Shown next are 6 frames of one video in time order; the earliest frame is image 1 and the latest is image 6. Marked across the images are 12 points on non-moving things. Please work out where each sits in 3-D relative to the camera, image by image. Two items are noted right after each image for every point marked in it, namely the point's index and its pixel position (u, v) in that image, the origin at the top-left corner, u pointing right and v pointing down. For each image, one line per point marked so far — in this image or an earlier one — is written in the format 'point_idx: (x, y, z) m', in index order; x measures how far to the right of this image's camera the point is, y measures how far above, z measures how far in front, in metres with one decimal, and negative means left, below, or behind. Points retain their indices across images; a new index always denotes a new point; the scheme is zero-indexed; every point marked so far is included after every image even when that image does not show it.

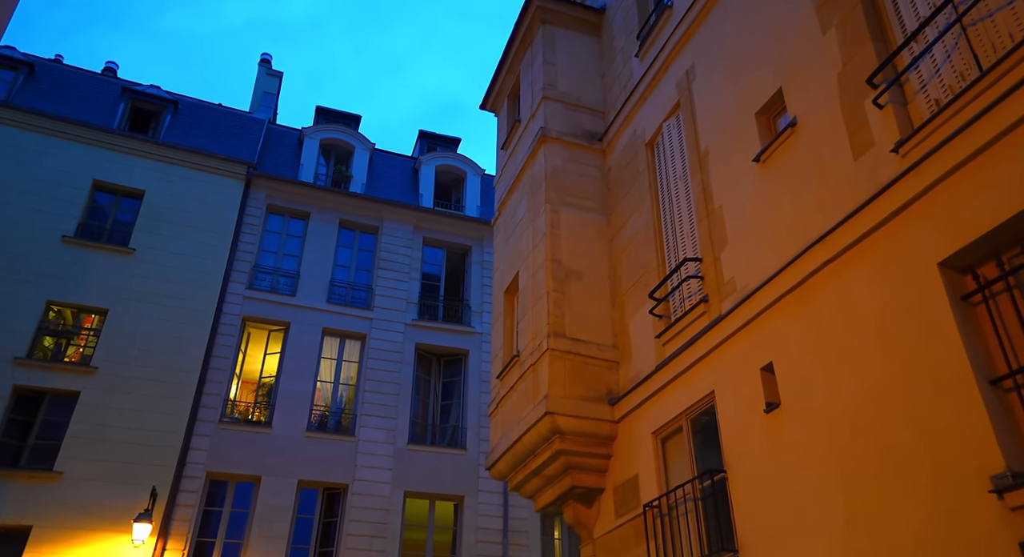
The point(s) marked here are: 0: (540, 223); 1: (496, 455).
0: (+0.4, +0.8, +11.9) m
1: (-0.2, -2.6, +11.8) m
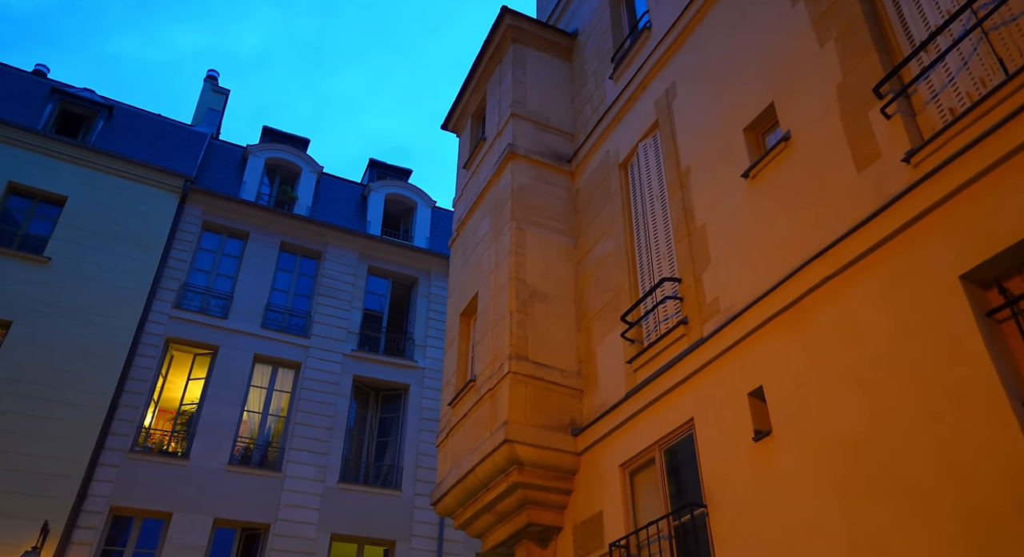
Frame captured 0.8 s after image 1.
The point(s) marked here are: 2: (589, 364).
0: (-0.1, +0.5, +11.2) m
1: (-0.9, -2.9, +10.8) m
2: (+1.0, -1.1, +10.2) m
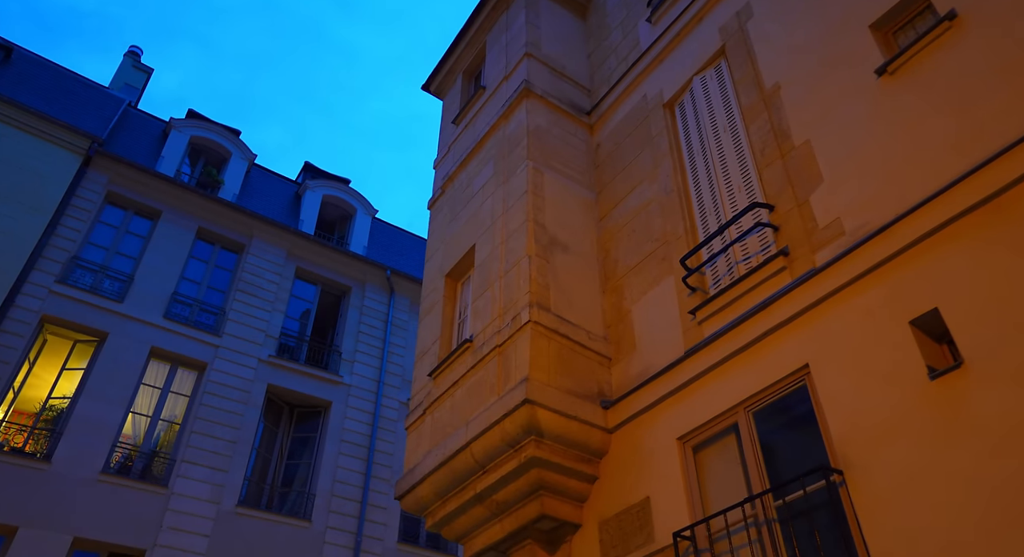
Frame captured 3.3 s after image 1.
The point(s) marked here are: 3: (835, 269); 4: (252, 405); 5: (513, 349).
0: (+0.1, +1.1, +9.3) m
1: (-1.0, -2.1, +8.4) m
2: (+1.1, -0.5, +8.3) m
3: (+2.5, +0.1, +6.0) m
4: (-6.0, -2.9, +18.0) m
5: (0.0, -0.7, +7.8) m
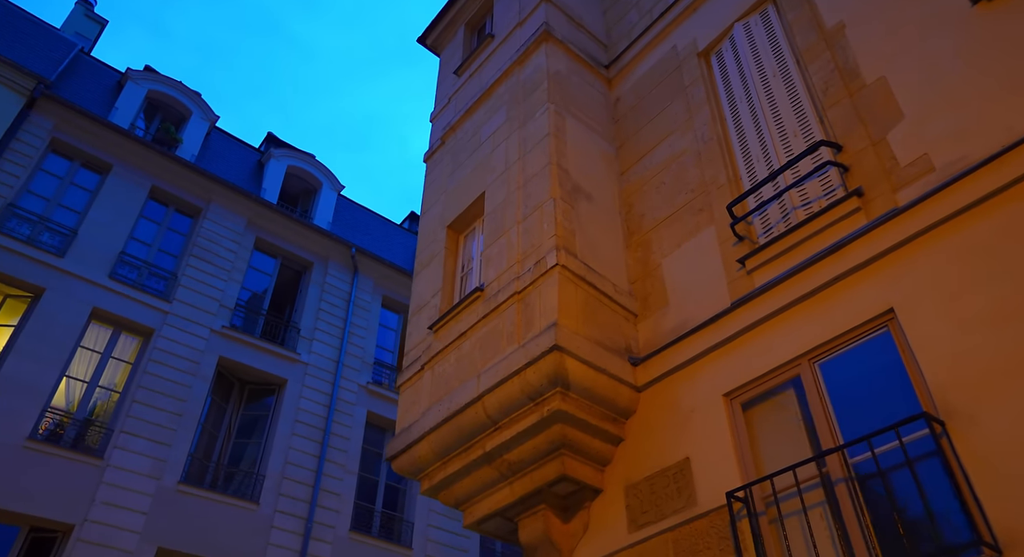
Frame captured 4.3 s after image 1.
0: (+0.3, +1.7, +8.6) m
1: (-0.9, -1.5, +7.6) m
2: (+1.3, 0.0, +7.6) m
3: (+2.8, +0.5, +5.4) m
4: (-6.7, -2.1, +16.7) m
5: (+0.2, -0.1, +7.0) m
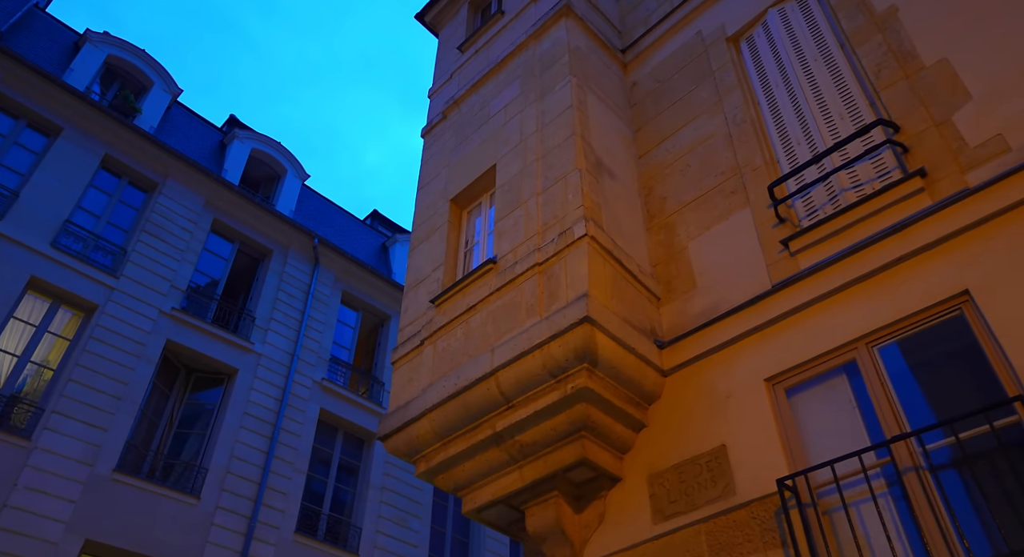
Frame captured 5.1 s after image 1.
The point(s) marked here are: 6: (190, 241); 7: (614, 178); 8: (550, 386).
0: (+0.5, +1.9, +8.1) m
1: (-0.9, -1.2, +6.9) m
2: (+1.5, +0.1, +7.2) m
3: (+3.2, +0.6, +5.2) m
4: (-7.3, -1.6, +15.6) m
5: (+0.4, +0.1, +6.6) m
6: (-7.4, +0.9, +17.8) m
7: (+1.0, +1.0, +7.7) m
8: (+0.3, -0.8, +6.2) m
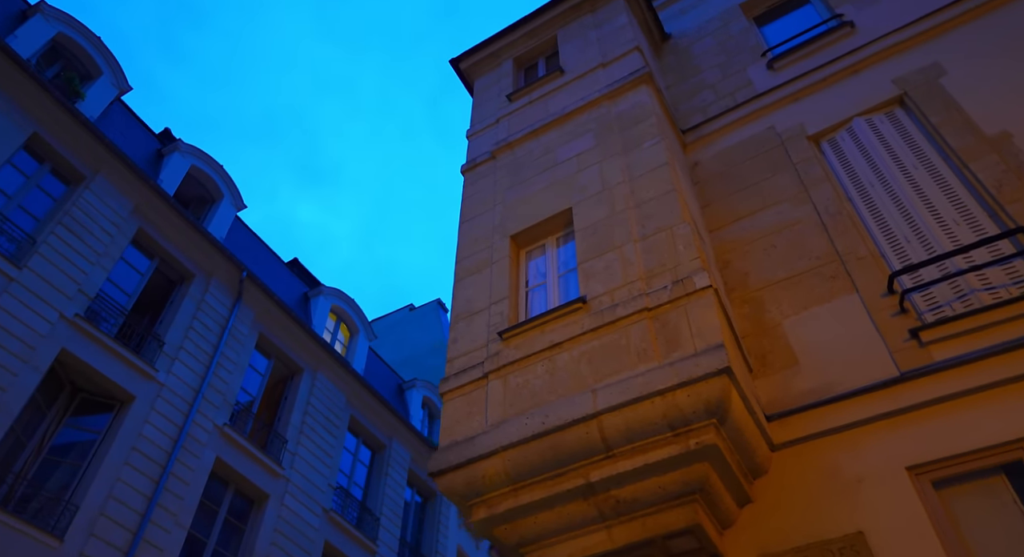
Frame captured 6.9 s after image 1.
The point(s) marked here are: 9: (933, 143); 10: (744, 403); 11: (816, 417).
0: (+1.4, +1.2, +7.9) m
1: (-0.2, -1.3, +6.1) m
2: (+2.2, -0.5, +6.9) m
3: (+4.4, -0.2, +5.3) m
4: (-8.2, -1.5, +13.3) m
5: (+1.3, -0.3, +6.1) m
6: (-8.2, +0.7, +15.9) m
7: (+1.8, +0.3, +7.4) m
8: (+1.1, -1.1, +5.6) m
9: (+4.0, +1.3, +7.5) m
10: (+1.7, -0.9, +5.7) m
11: (+2.3, -1.1, +6.0) m
